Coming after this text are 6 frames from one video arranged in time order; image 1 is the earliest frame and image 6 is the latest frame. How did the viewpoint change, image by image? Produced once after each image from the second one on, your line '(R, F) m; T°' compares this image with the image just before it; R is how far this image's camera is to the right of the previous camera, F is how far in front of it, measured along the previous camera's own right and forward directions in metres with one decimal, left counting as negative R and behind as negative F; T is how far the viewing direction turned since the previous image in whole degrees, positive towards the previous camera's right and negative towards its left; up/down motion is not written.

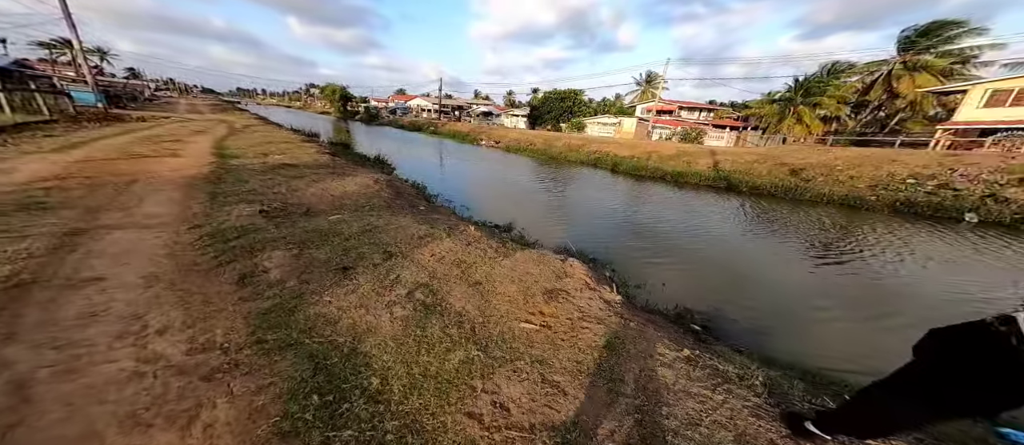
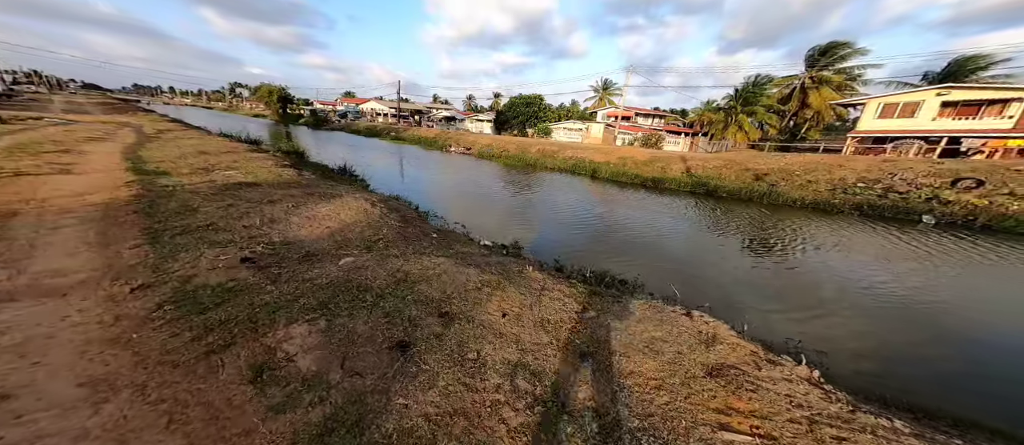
(-1.7, +1.1) m; +8°
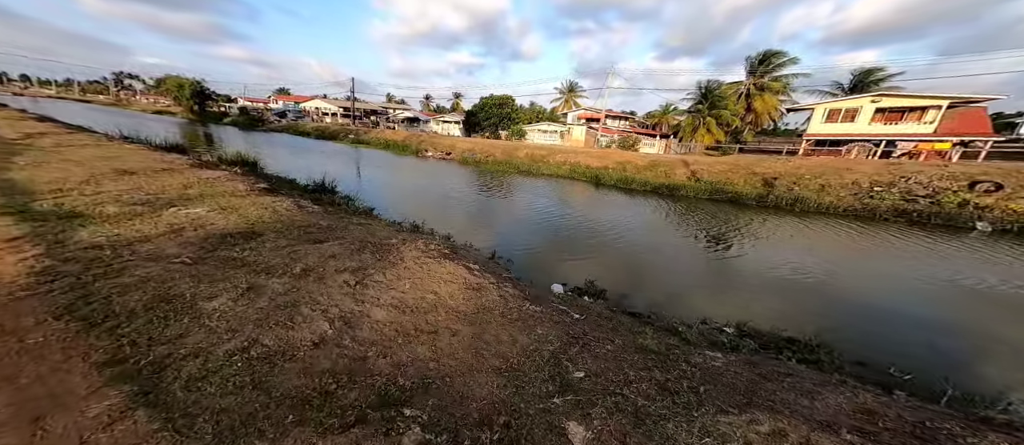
(-3.6, +2.6) m; +9°
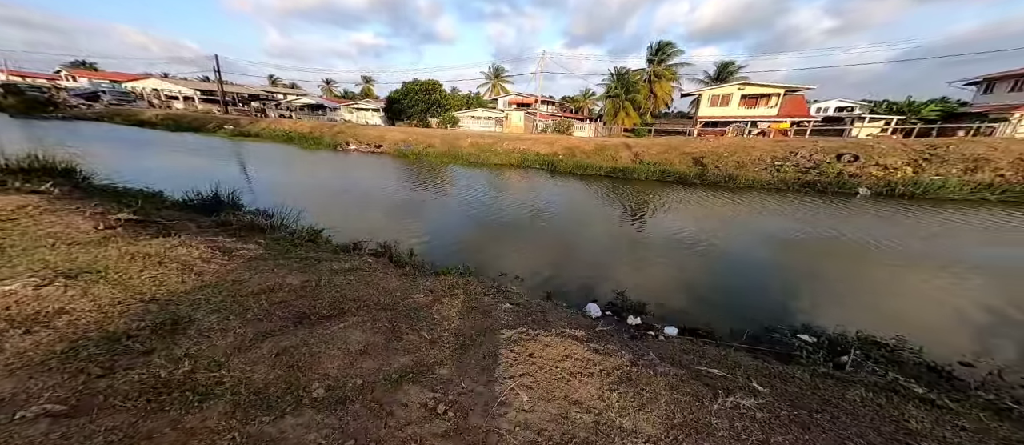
(-2.4, +2.2) m; +14°
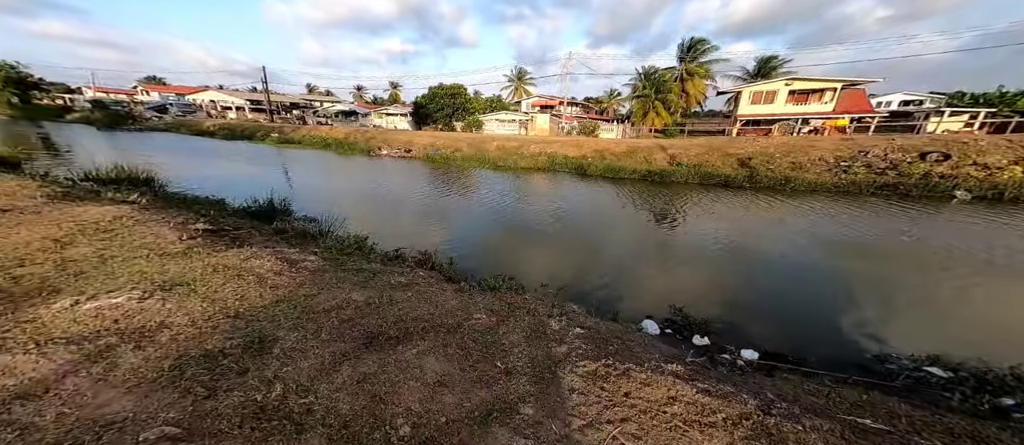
(-0.7, +0.3) m; -4°
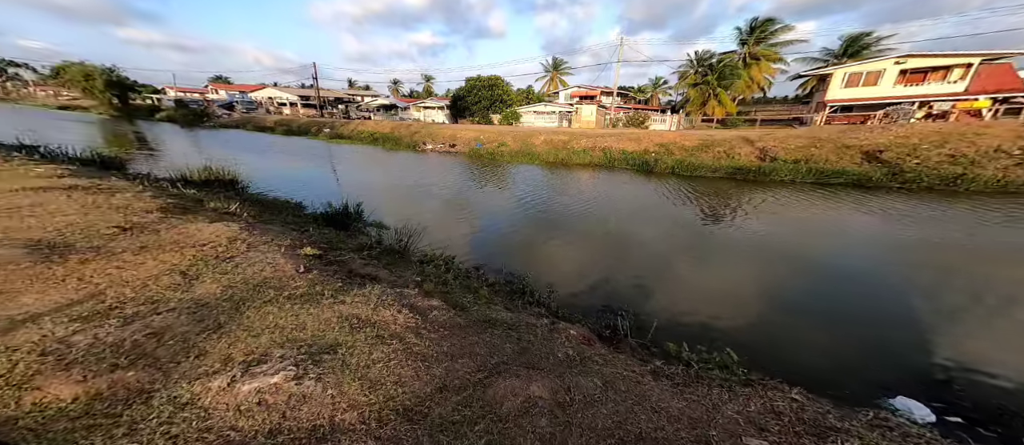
(-2.6, +2.1) m; -5°
